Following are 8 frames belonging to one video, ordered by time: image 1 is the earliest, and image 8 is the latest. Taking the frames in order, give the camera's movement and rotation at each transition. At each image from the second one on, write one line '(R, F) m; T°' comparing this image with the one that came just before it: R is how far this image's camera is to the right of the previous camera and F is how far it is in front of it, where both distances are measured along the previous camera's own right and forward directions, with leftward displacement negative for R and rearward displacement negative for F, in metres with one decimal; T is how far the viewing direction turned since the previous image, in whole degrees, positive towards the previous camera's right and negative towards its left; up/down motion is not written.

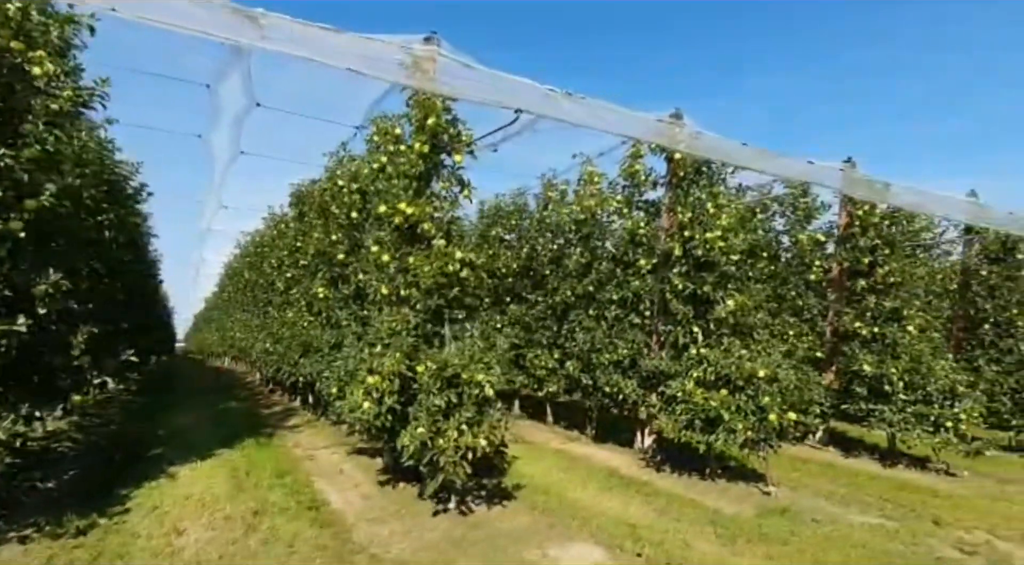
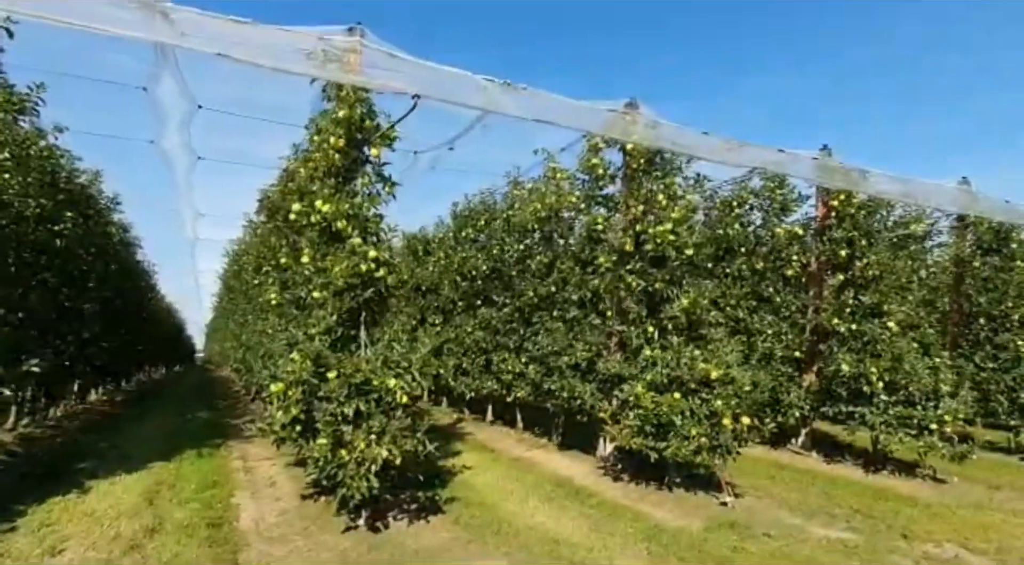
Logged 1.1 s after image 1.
(+1.1, +0.4) m; -2°
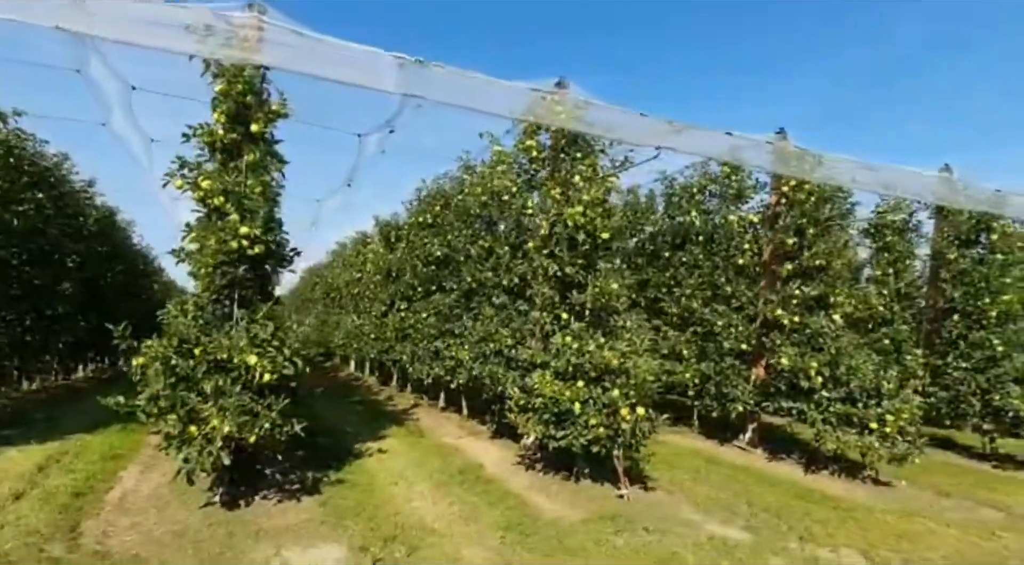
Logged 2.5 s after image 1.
(+1.8, +0.2) m; -3°
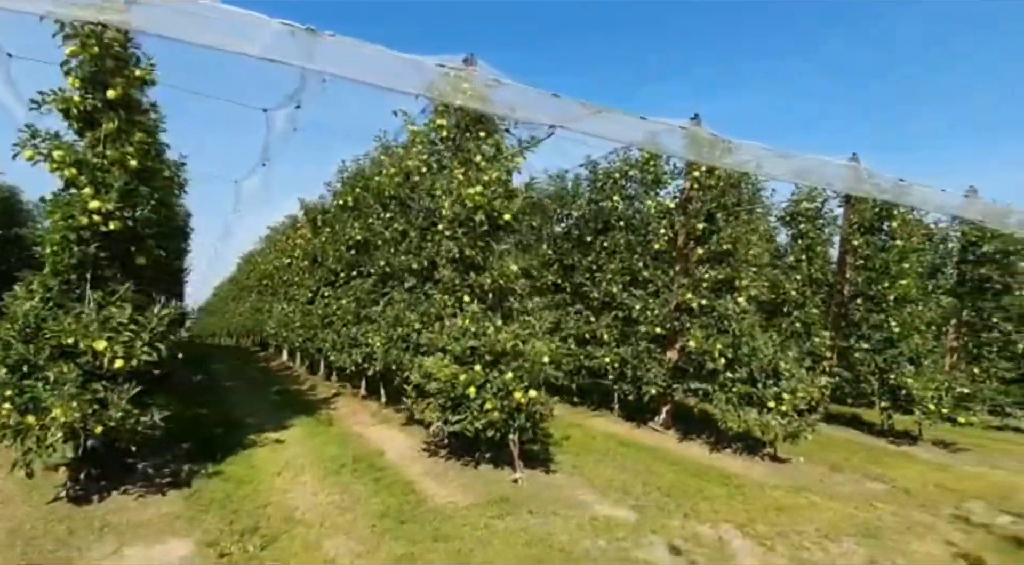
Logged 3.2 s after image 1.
(+0.9, +0.2) m; +4°
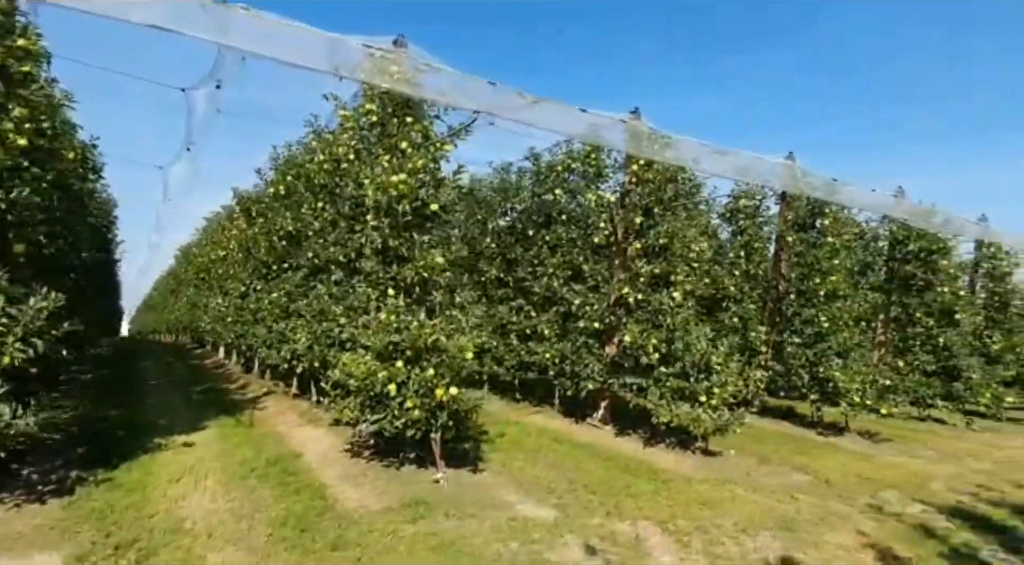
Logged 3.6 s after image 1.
(+0.5, +0.2) m; +4°
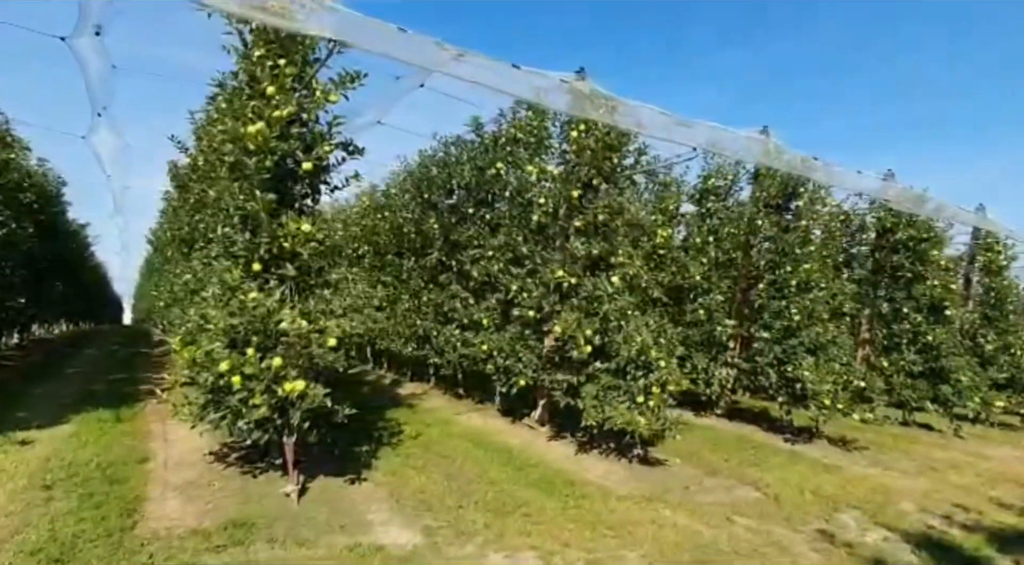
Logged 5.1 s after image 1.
(+1.4, +1.2) m; -1°
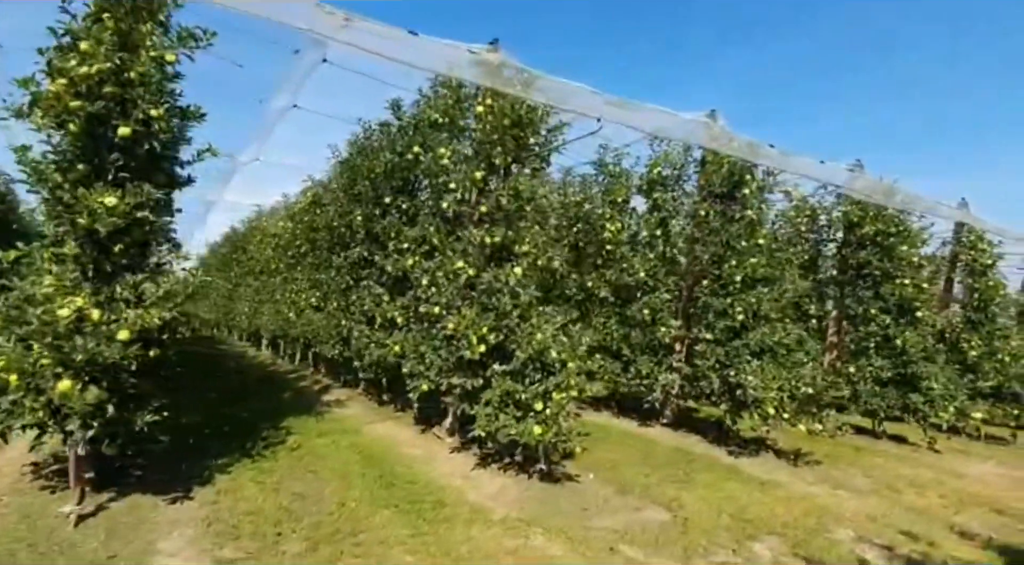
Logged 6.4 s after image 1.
(+1.6, +0.9) m; -1°
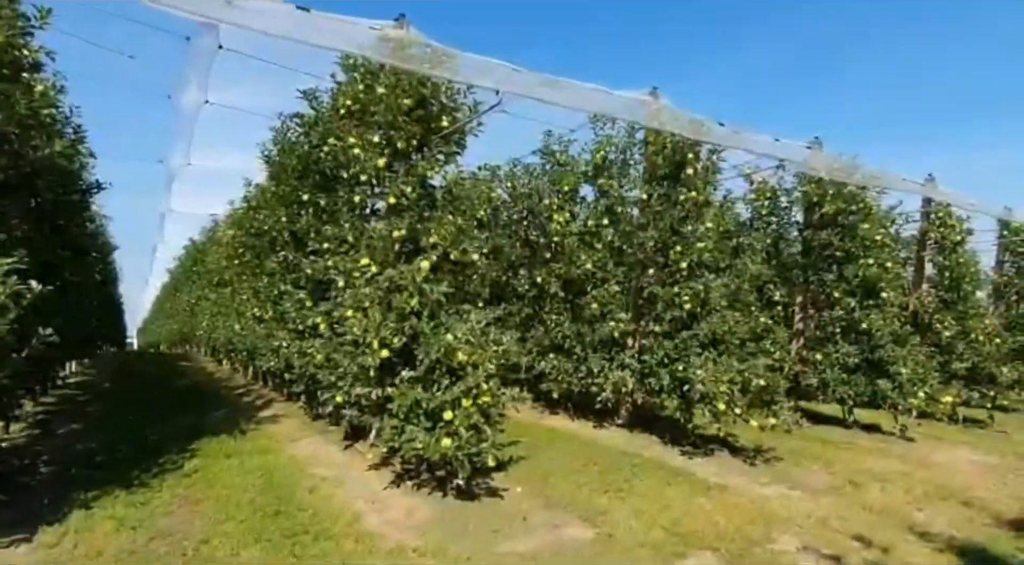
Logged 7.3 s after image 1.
(+1.0, +0.7) m; +1°
